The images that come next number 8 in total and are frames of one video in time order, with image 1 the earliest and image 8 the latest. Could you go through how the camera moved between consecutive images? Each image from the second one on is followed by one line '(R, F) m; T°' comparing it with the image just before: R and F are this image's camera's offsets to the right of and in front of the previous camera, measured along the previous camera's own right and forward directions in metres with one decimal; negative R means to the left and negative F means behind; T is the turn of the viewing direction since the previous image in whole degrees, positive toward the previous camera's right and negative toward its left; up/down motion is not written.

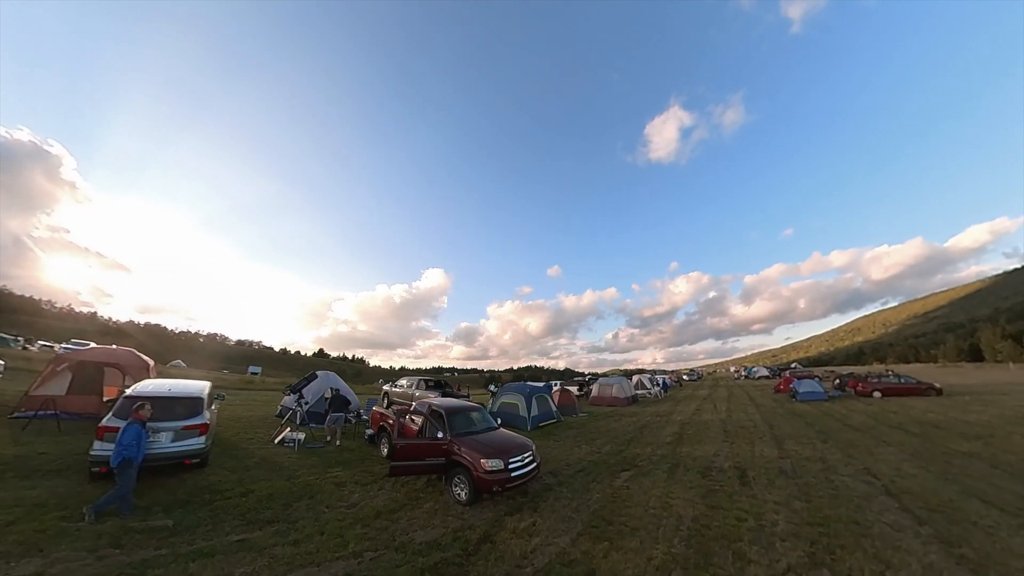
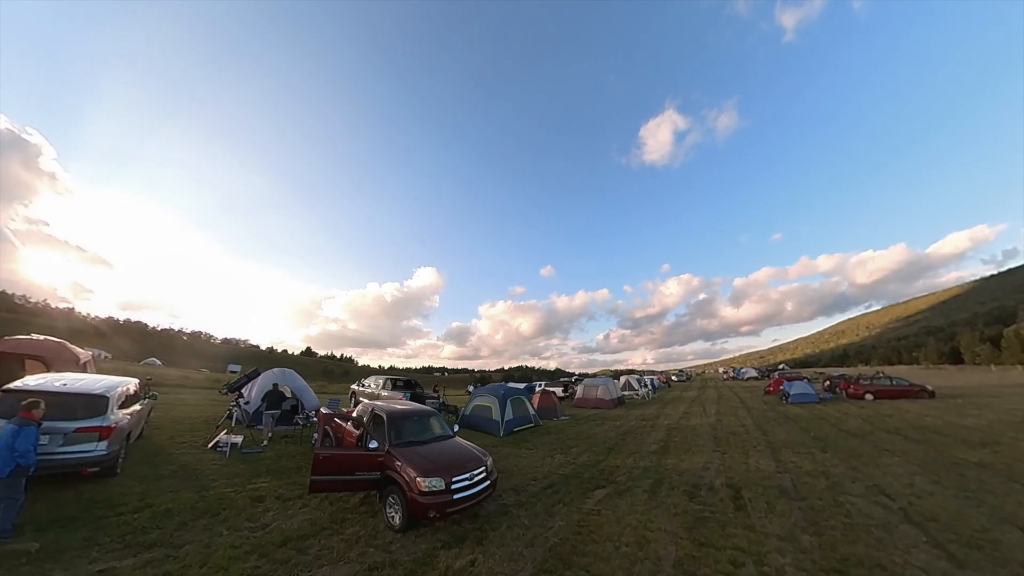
(+0.7, +1.4) m; +1°
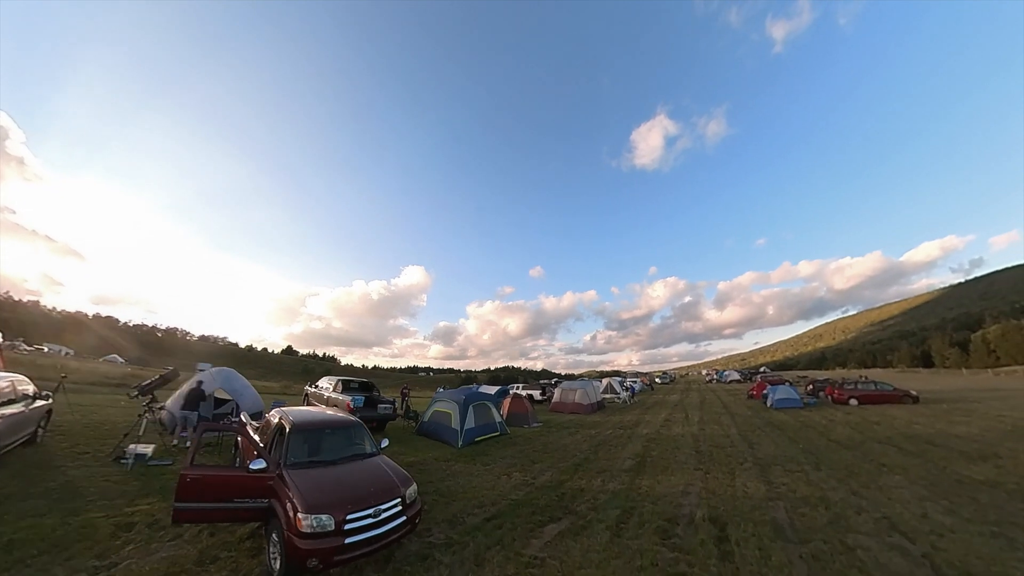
(+0.8, +1.6) m; +2°
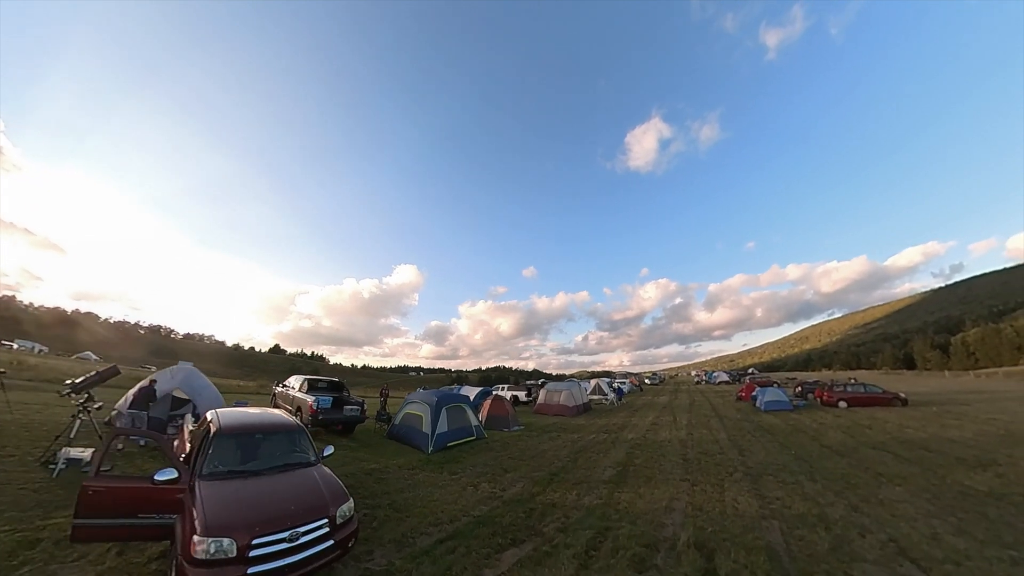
(+0.5, +0.9) m; +1°
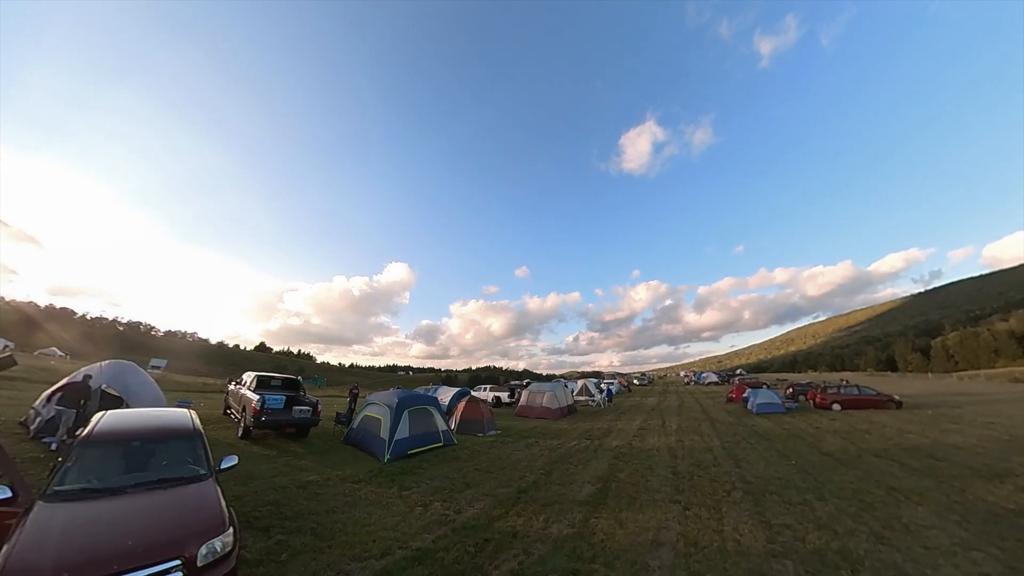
(+0.6, +1.5) m; +1°
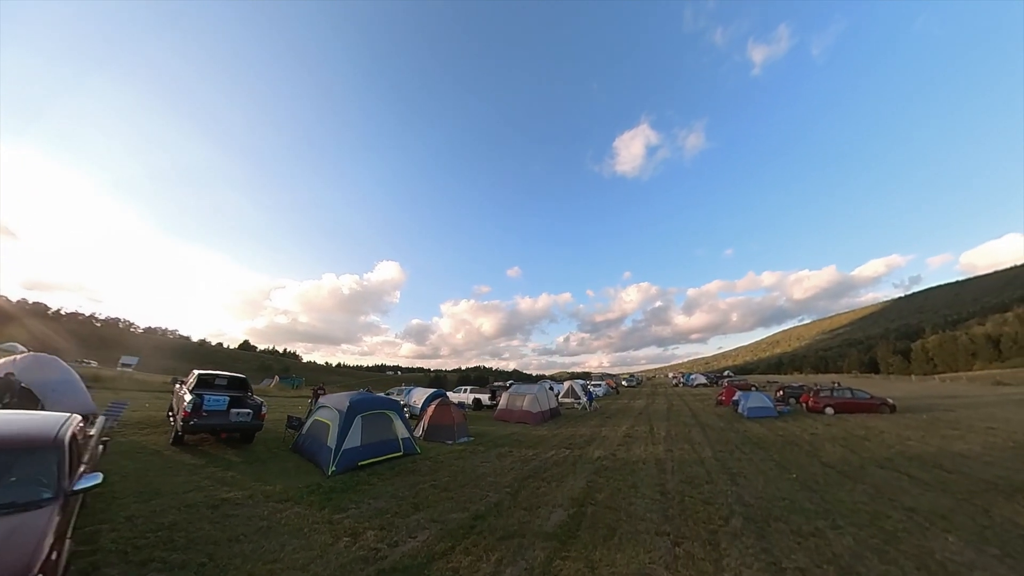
(+0.6, +1.5) m; +1°
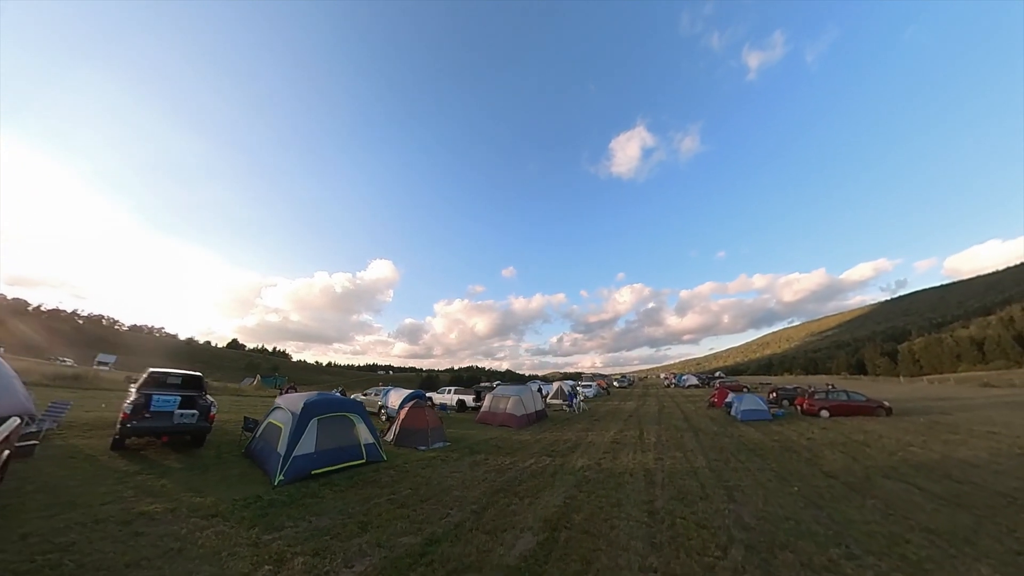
(+0.5, +1.2) m; +1°
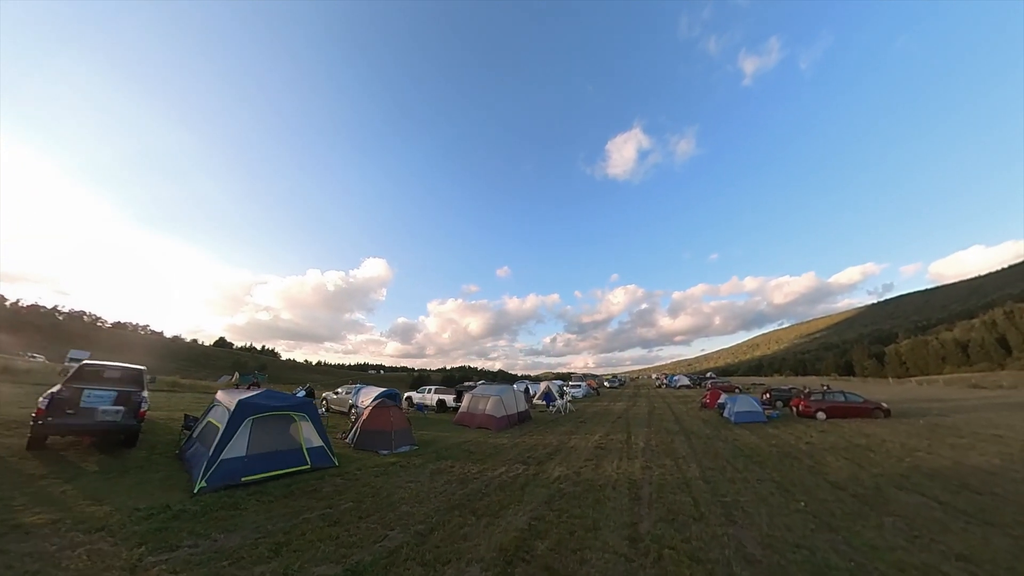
(+0.6, +1.4) m; +1°
